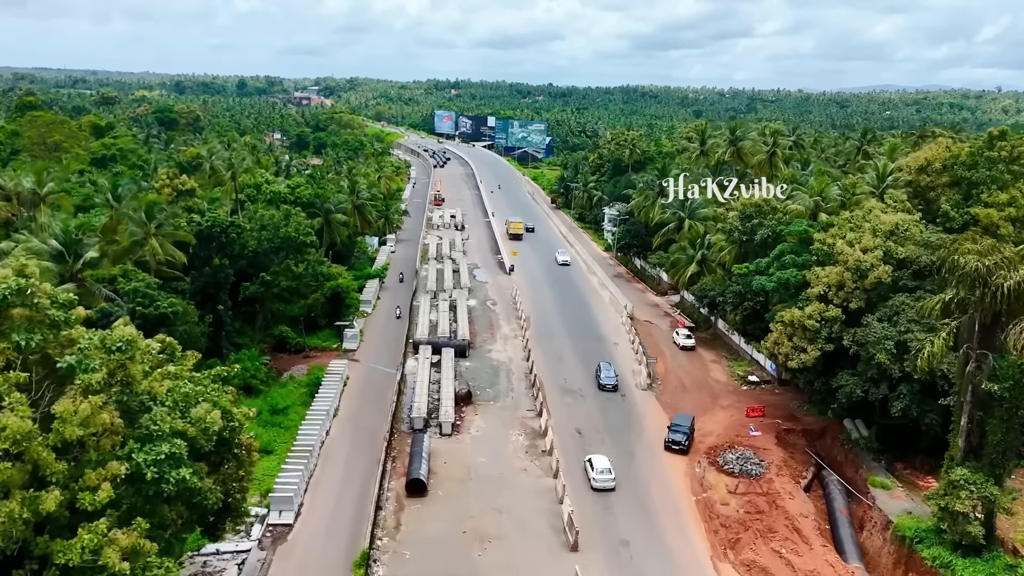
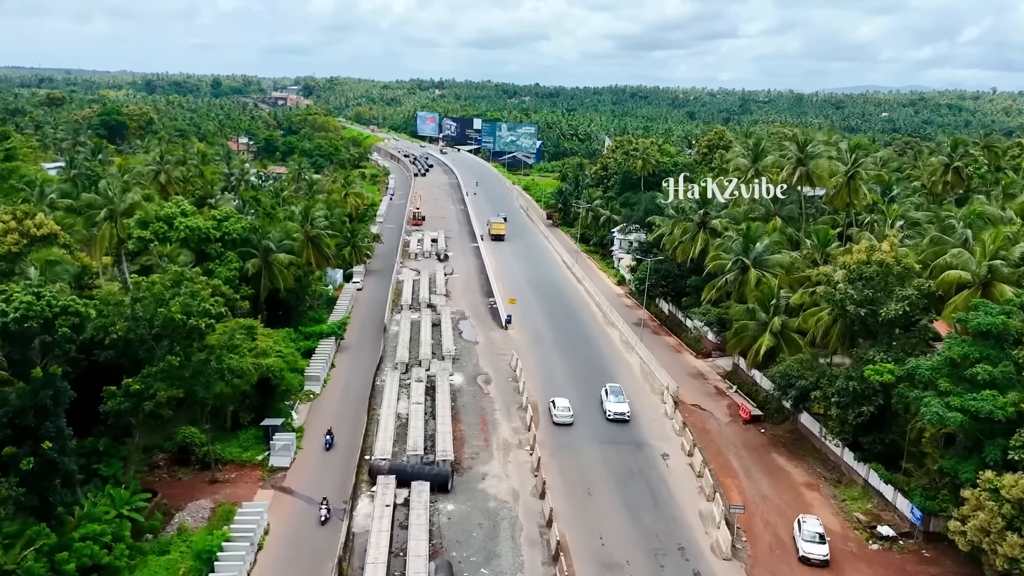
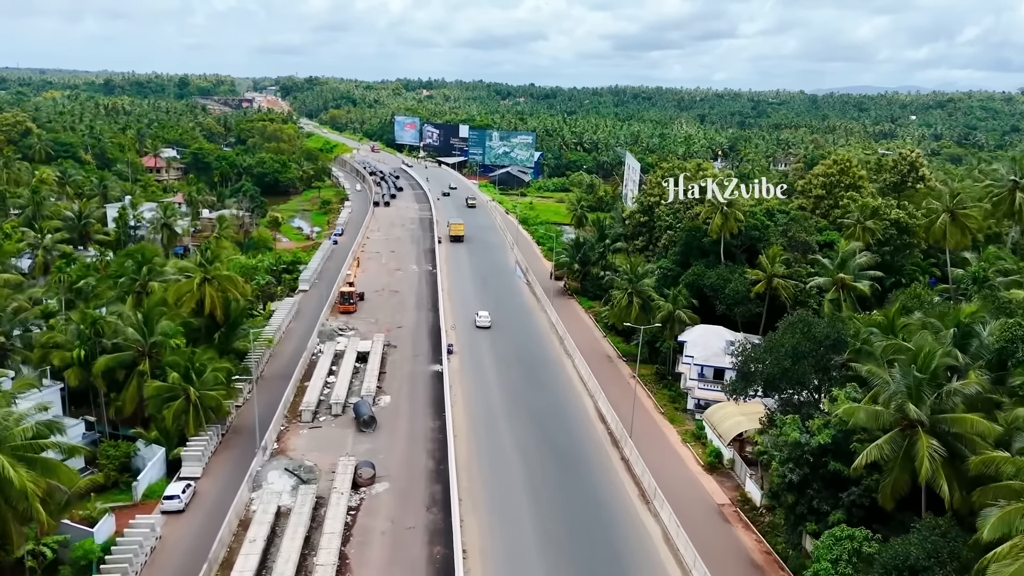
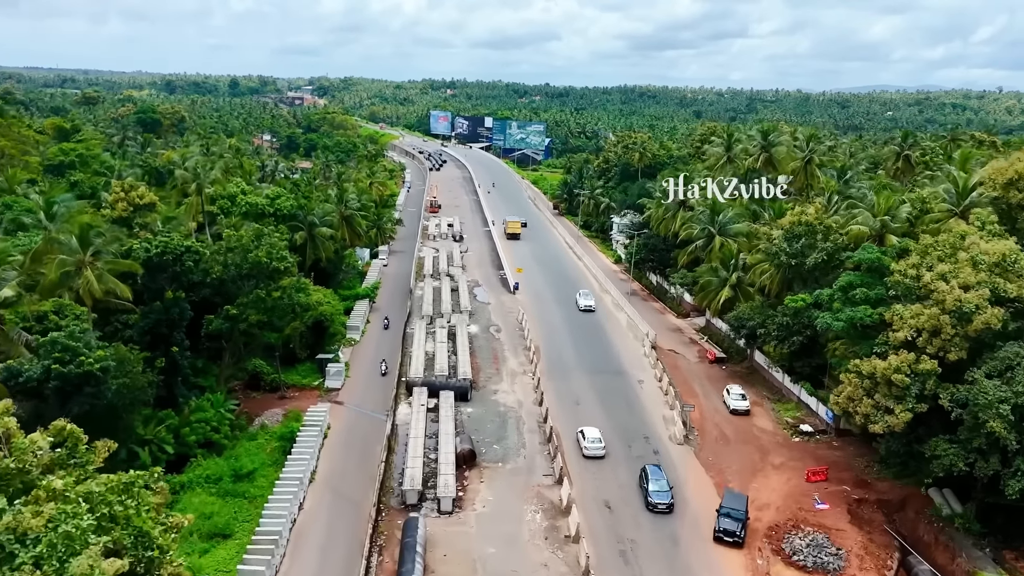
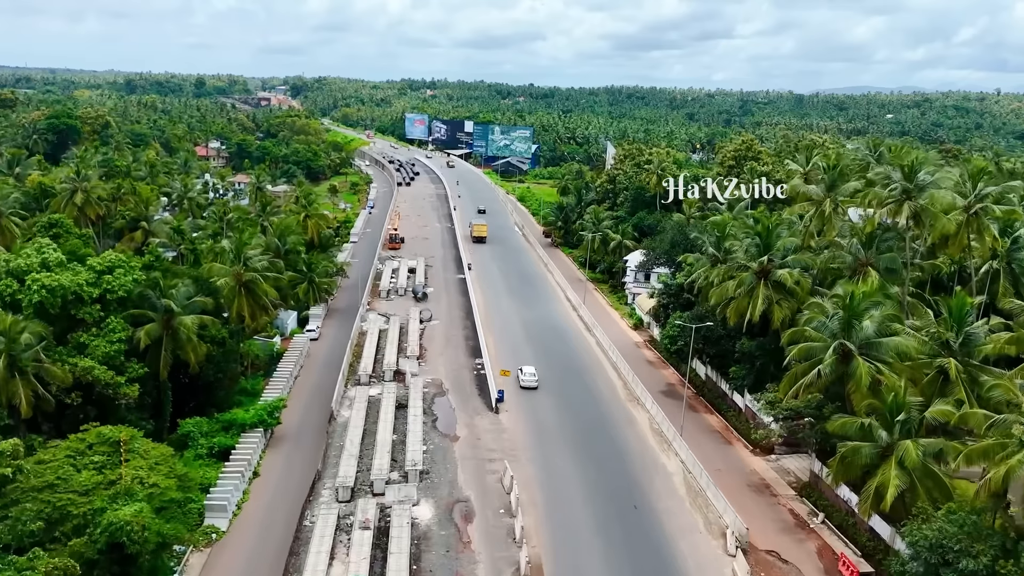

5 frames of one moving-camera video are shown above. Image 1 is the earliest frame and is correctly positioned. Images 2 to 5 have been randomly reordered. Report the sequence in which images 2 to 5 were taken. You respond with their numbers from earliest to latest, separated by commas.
4, 2, 5, 3
